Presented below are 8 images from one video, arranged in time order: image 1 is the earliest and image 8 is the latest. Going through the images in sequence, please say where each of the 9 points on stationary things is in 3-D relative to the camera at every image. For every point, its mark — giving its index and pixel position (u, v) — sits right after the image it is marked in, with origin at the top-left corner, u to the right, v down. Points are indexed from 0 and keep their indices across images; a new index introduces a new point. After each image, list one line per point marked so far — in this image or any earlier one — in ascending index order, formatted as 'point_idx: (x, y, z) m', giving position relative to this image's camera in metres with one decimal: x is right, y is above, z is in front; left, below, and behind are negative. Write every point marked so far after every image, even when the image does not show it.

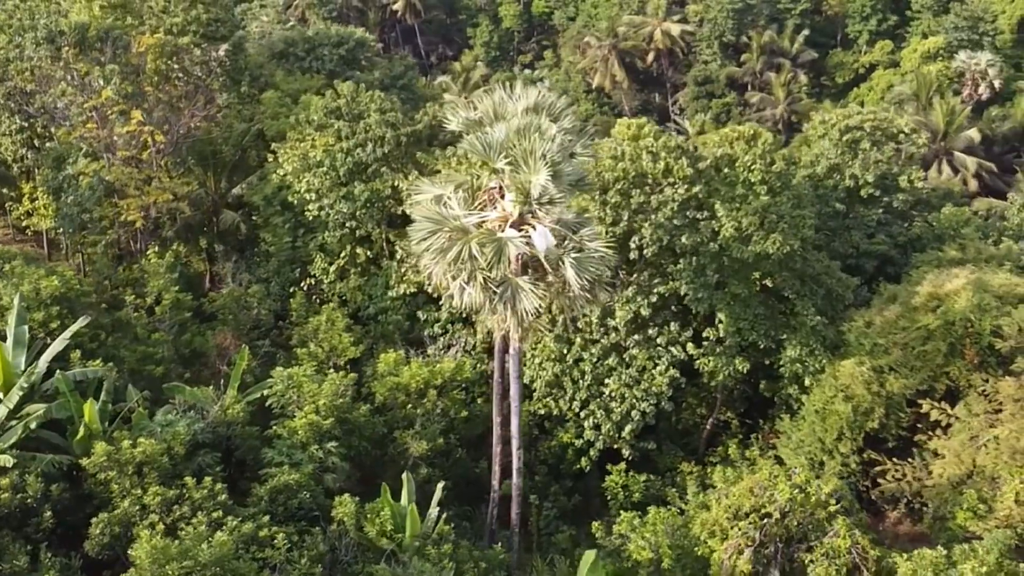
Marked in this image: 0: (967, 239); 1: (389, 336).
0: (+8.0, +0.9, +17.4) m
1: (-2.2, -0.9, +17.8) m
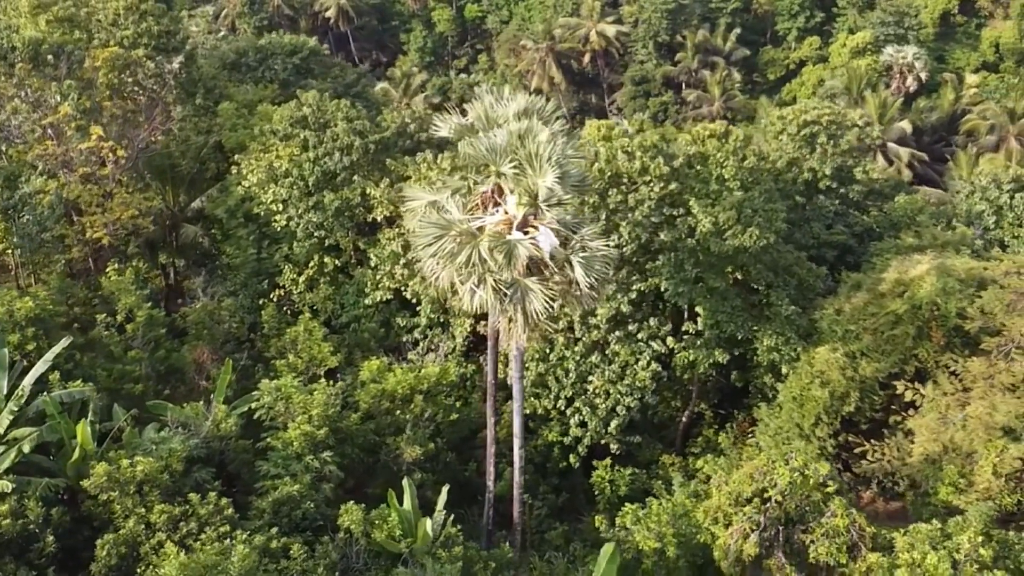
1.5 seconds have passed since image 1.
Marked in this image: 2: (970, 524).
0: (+7.5, +1.1, +18.1) m
1: (-2.7, -1.0, +17.8) m
2: (+4.8, -2.5, +10.3) m
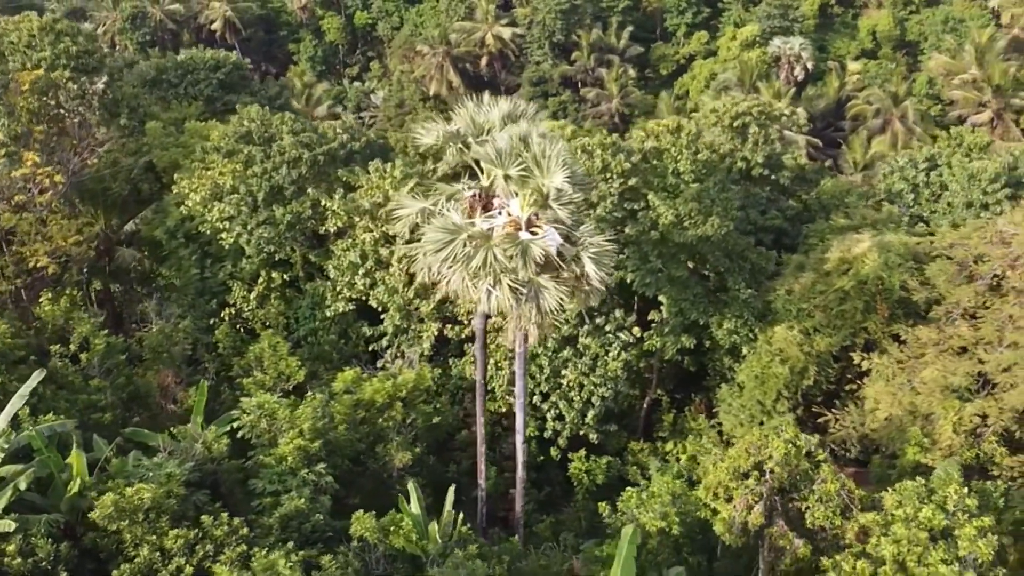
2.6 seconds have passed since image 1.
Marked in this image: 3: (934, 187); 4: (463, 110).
0: (+6.6, +1.6, +19.2) m
1: (-3.3, -1.2, +17.7) m
2: (+4.9, -2.1, +11.1) m
3: (+8.3, +2.0, +19.5) m
4: (-0.5, +2.1, +11.7) m
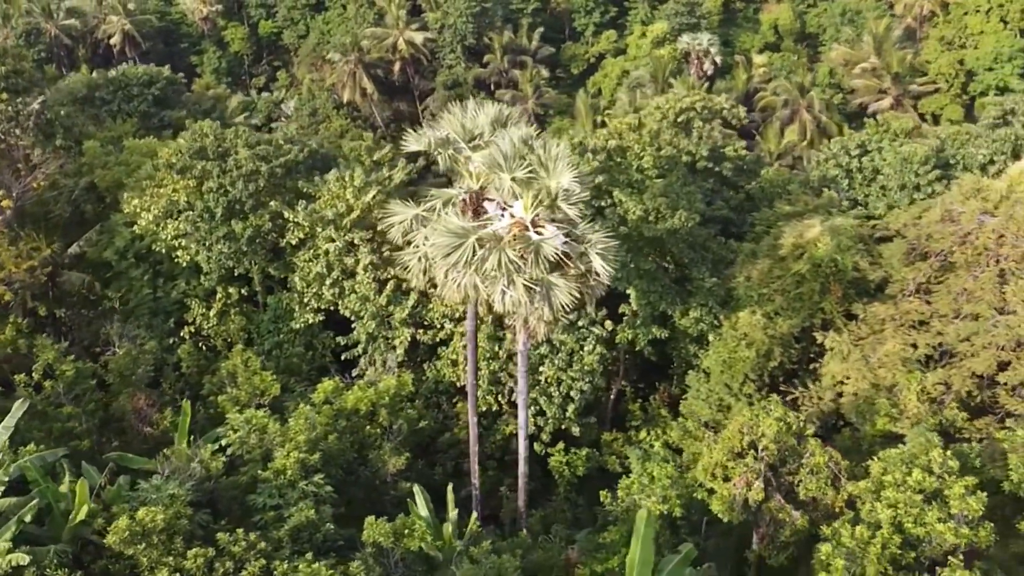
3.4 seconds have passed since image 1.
0: (+5.7, +1.9, +20.0) m
1: (-3.9, -1.4, +17.7) m
2: (+5.0, -1.9, +11.8) m
3: (+7.3, +2.4, +20.5) m
4: (-0.7, +2.1, +11.9) m
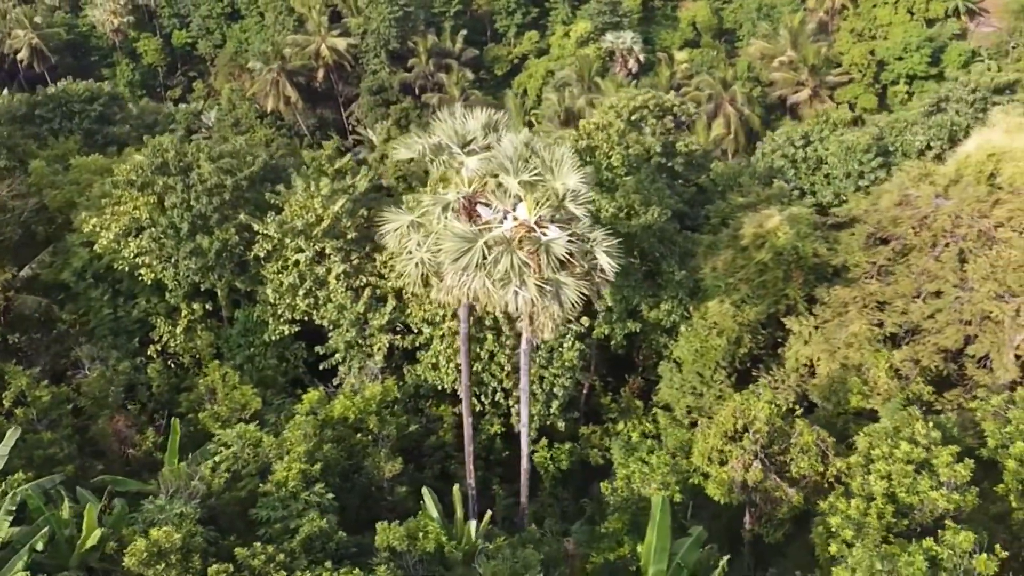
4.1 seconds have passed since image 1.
0: (+4.9, +2.2, +20.7) m
1: (-4.3, -1.7, +17.6) m
2: (+5.1, -1.6, +12.5) m
3: (+6.4, +2.7, +21.3) m
4: (-0.8, +2.0, +12.1) m
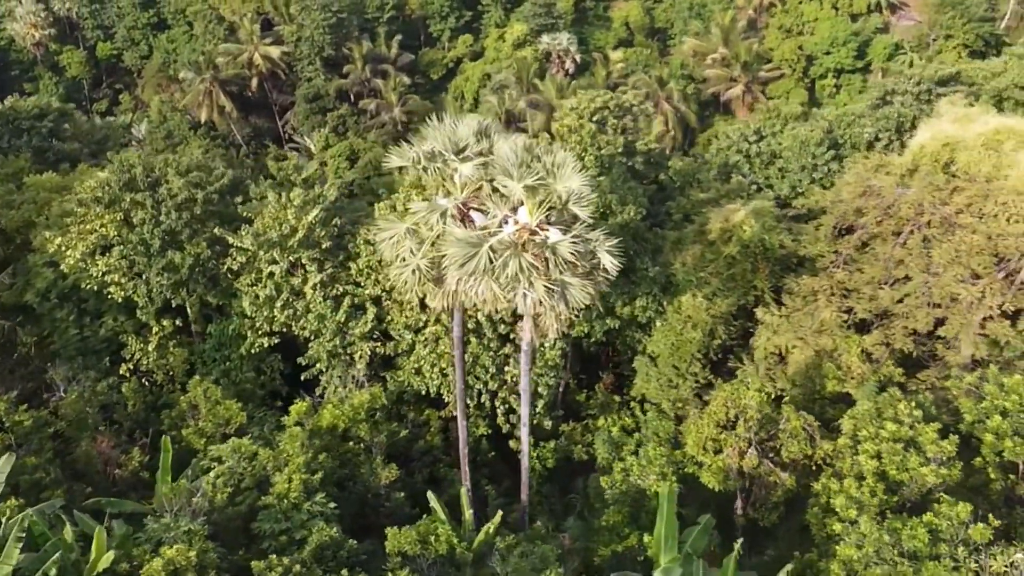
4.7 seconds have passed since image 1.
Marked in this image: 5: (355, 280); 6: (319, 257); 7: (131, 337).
0: (+4.1, +2.3, +21.3) m
1: (-4.7, -1.9, +17.5) m
2: (+5.0, -1.4, +13.1) m
3: (+5.6, +2.9, +21.9) m
4: (-1.0, +2.0, +12.2) m
5: (-2.7, +0.1, +17.1) m
6: (-3.3, +0.5, +17.1) m
7: (-6.8, -0.9, +17.7) m
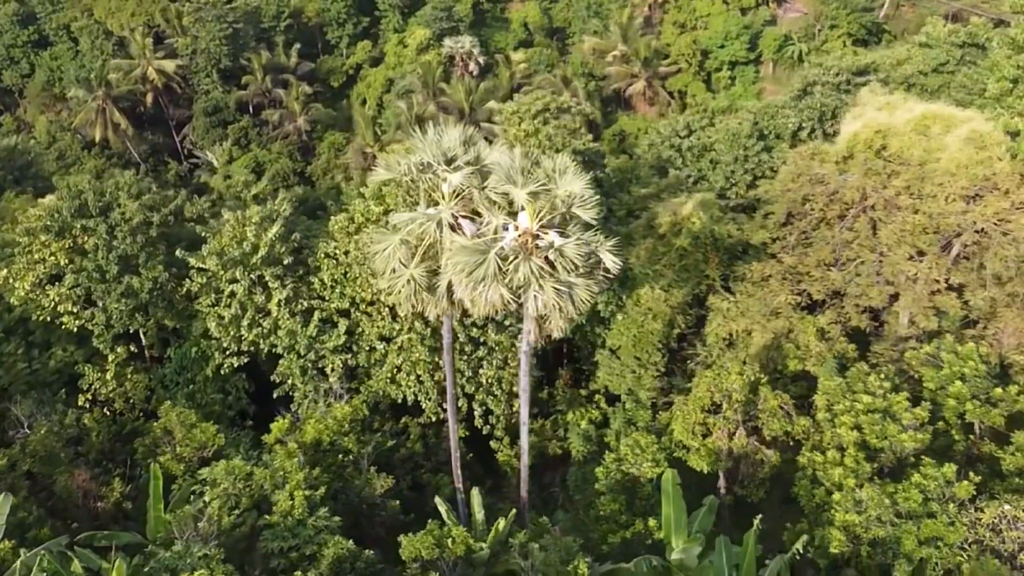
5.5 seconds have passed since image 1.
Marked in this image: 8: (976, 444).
0: (+2.9, +2.5, +22.0) m
1: (-5.2, -2.2, +17.3) m
2: (+4.9, -1.2, +13.9) m
3: (+4.3, +3.2, +22.8) m
4: (-1.2, +1.9, +12.4) m
5: (-3.3, -0.1, +17.1) m
6: (-4.0, +0.3, +17.1) m
7: (-7.4, -1.4, +17.3) m
8: (+6.3, -2.1, +13.4) m
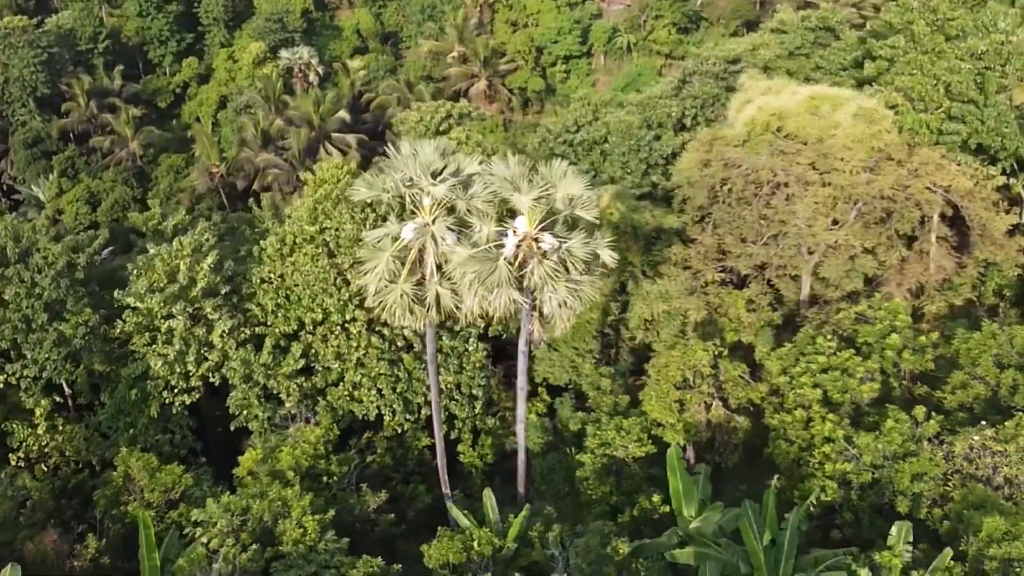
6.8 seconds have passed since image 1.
0: (+0.7, +2.6, +22.7) m
1: (-5.8, -2.9, +16.7) m
2: (+4.5, -0.7, +15.2) m
3: (+1.8, +3.4, +23.8) m
4: (-1.5, +1.7, +12.6) m
5: (-4.2, -0.5, +16.8) m
6: (-4.9, -0.2, +16.7) m
7: (-8.1, -2.2, +16.3) m
8: (+6.1, -1.5, +14.9) m
